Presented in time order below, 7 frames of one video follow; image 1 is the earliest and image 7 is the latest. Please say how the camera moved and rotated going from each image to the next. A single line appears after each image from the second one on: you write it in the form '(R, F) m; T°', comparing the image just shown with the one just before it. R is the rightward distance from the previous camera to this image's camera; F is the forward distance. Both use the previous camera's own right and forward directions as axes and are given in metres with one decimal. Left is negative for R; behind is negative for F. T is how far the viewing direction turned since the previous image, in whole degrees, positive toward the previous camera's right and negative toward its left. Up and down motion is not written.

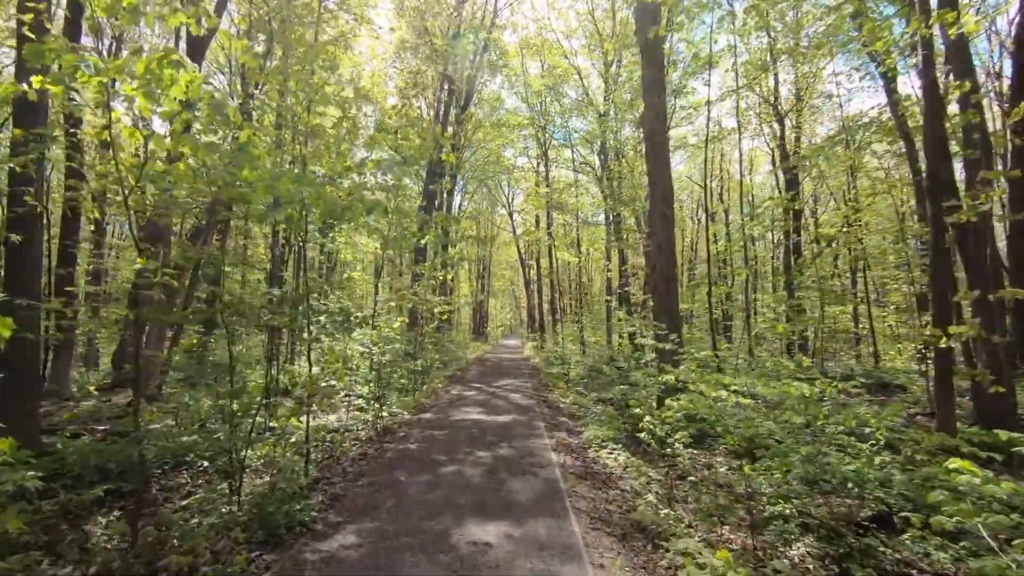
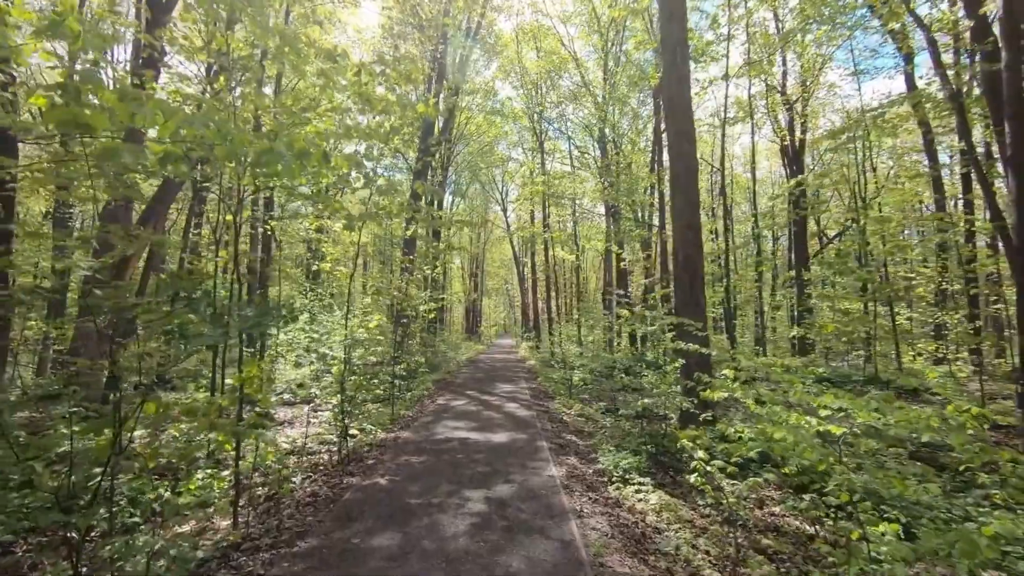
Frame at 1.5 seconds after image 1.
(0.0, +1.1) m; +1°
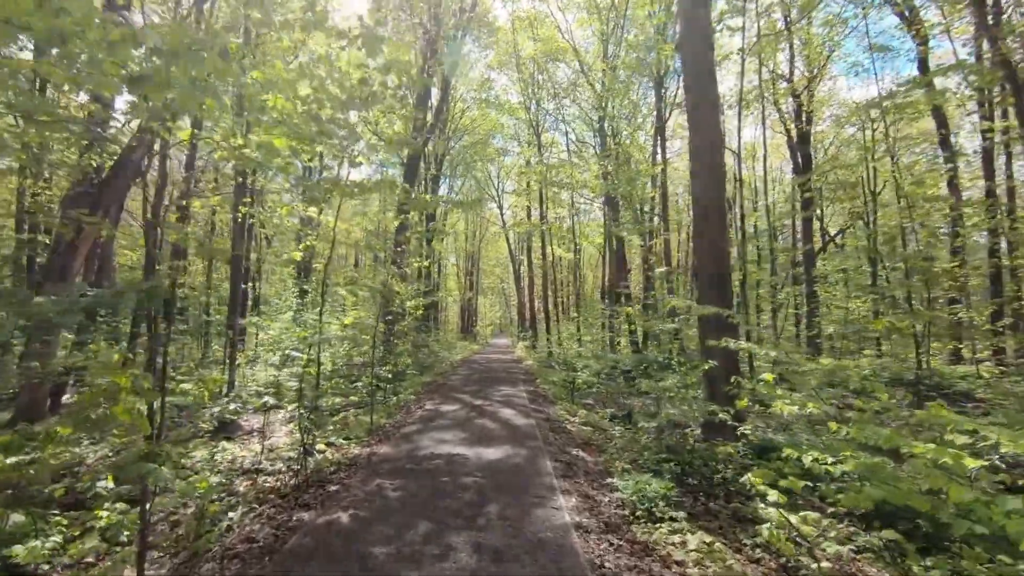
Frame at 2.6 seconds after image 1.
(0.0, +0.8) m; 0°
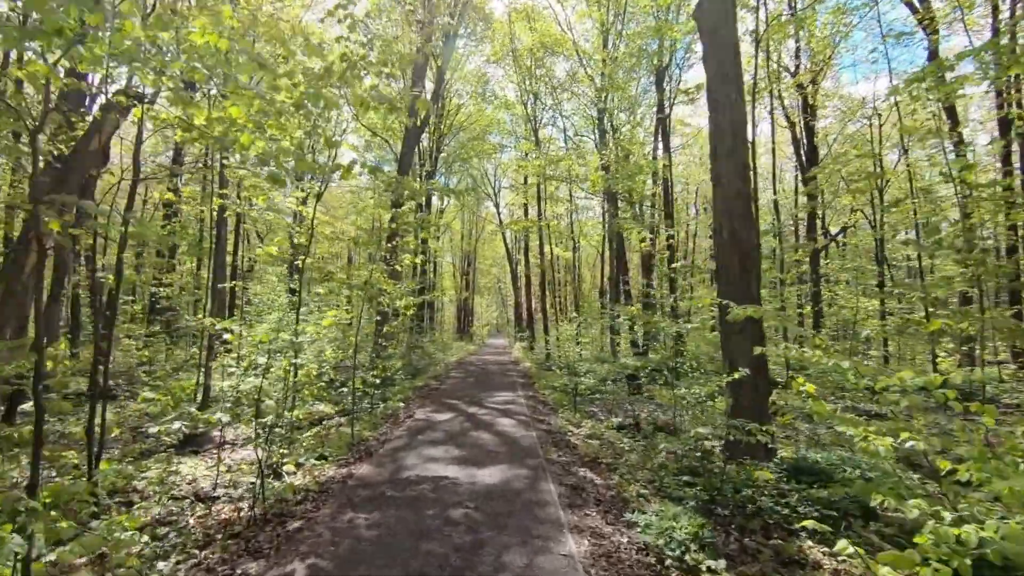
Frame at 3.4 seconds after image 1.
(0.0, +0.6) m; 0°
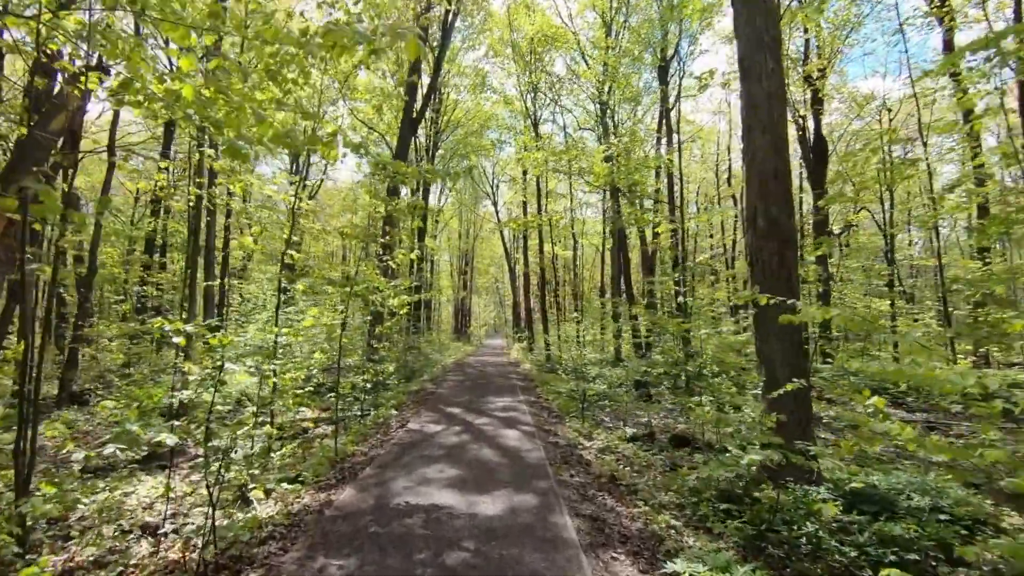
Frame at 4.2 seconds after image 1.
(-0.1, +0.6) m; 0°
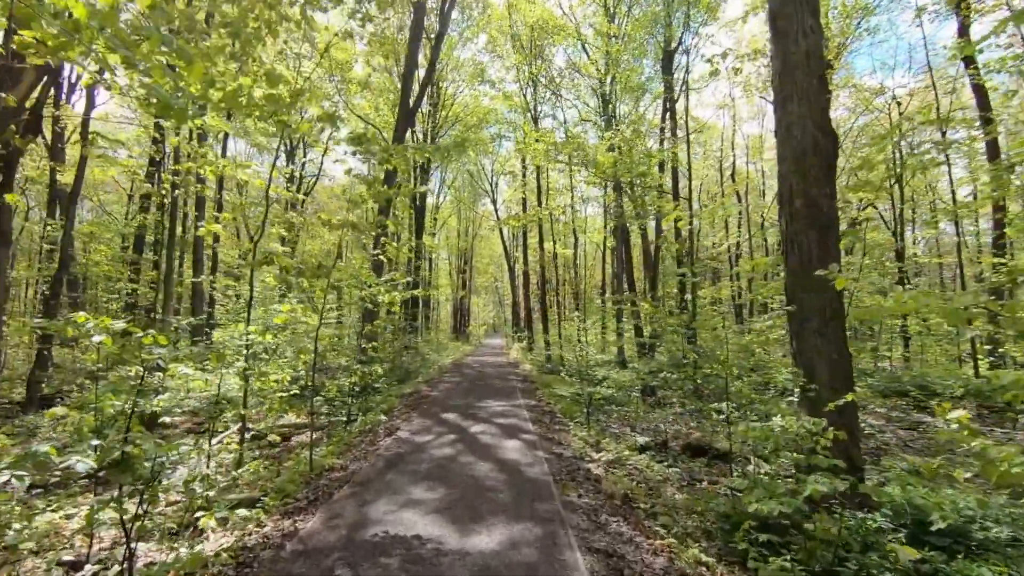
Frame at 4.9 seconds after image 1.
(0.0, +0.5) m; 0°
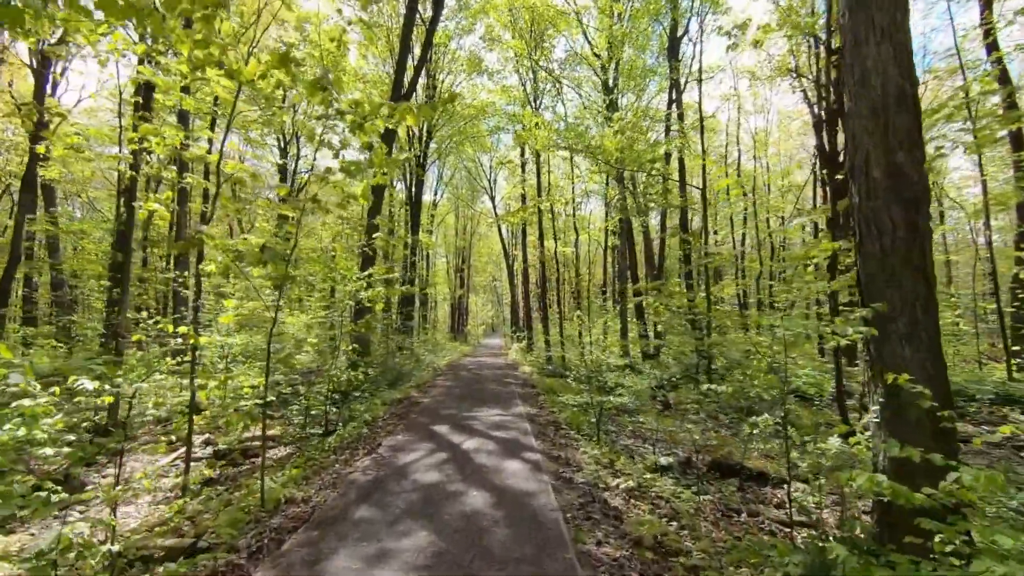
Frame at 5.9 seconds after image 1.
(0.0, +0.8) m; 0°
